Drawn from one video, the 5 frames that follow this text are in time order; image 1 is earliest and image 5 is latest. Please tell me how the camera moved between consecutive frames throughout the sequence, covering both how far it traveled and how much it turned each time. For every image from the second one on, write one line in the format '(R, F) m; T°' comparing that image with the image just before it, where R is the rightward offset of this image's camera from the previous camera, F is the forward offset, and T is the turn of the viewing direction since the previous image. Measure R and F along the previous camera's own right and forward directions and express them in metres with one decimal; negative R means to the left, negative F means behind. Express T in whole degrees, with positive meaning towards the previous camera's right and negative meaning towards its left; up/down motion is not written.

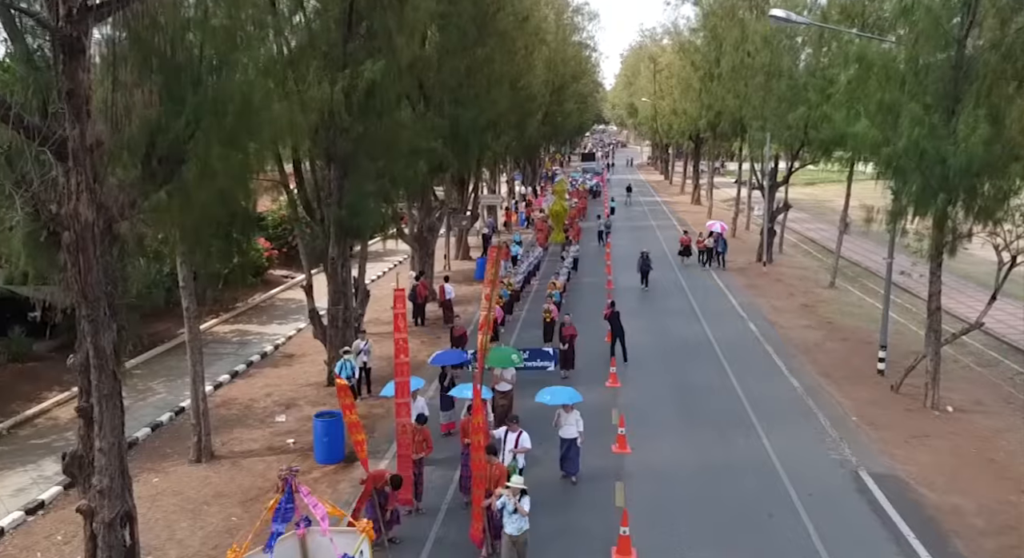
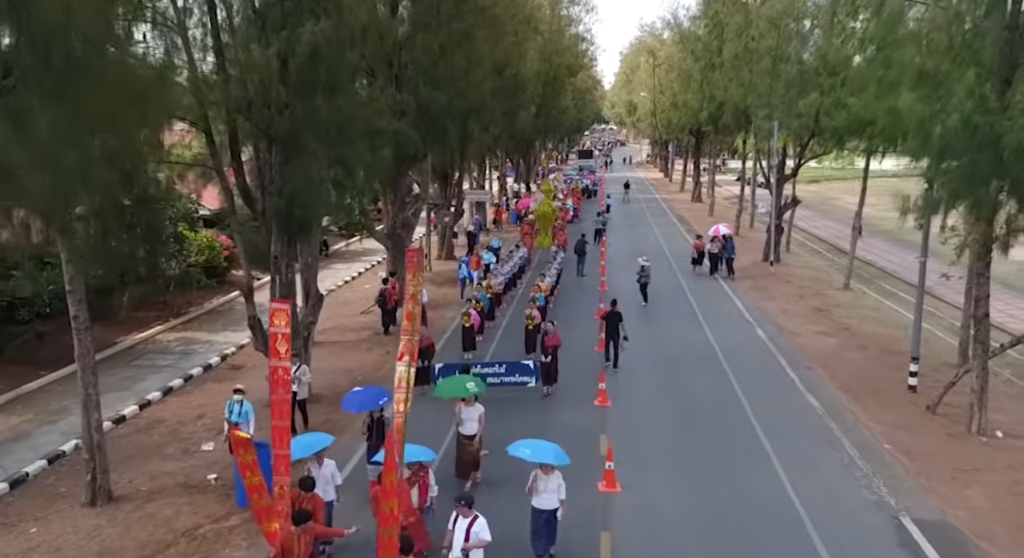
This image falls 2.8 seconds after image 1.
(+0.5, +2.4) m; 0°
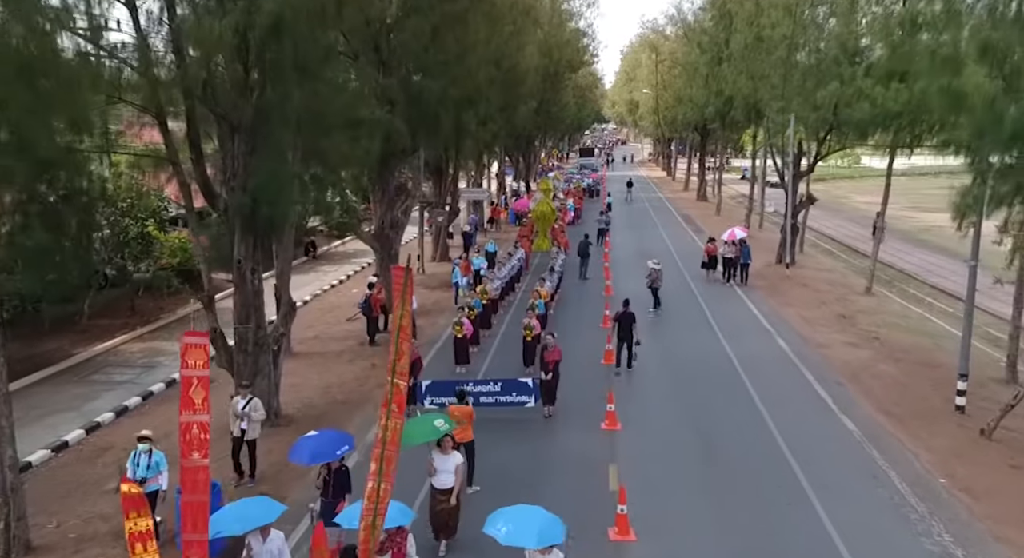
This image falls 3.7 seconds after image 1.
(+0.1, +1.8) m; 0°
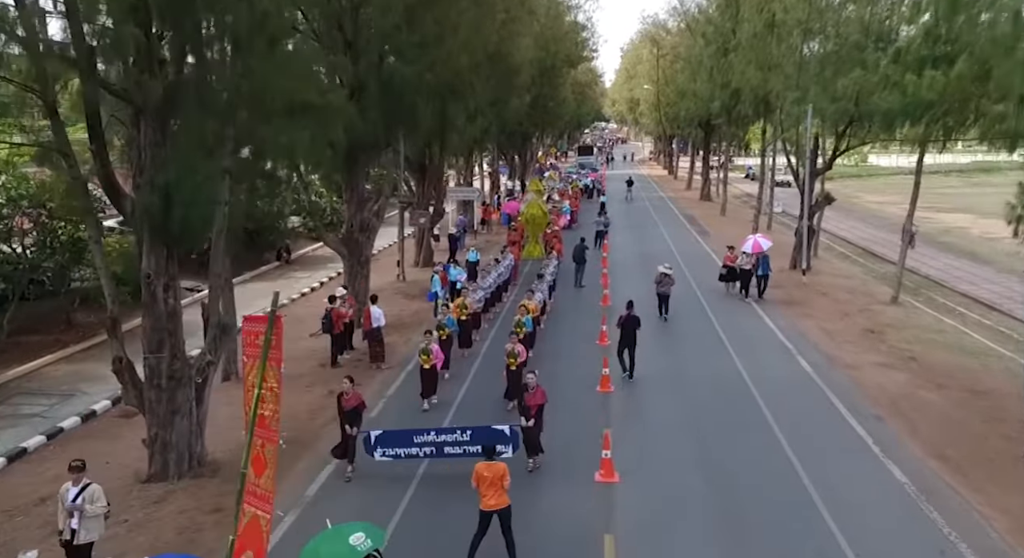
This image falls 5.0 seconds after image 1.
(+0.3, +2.4) m; 0°
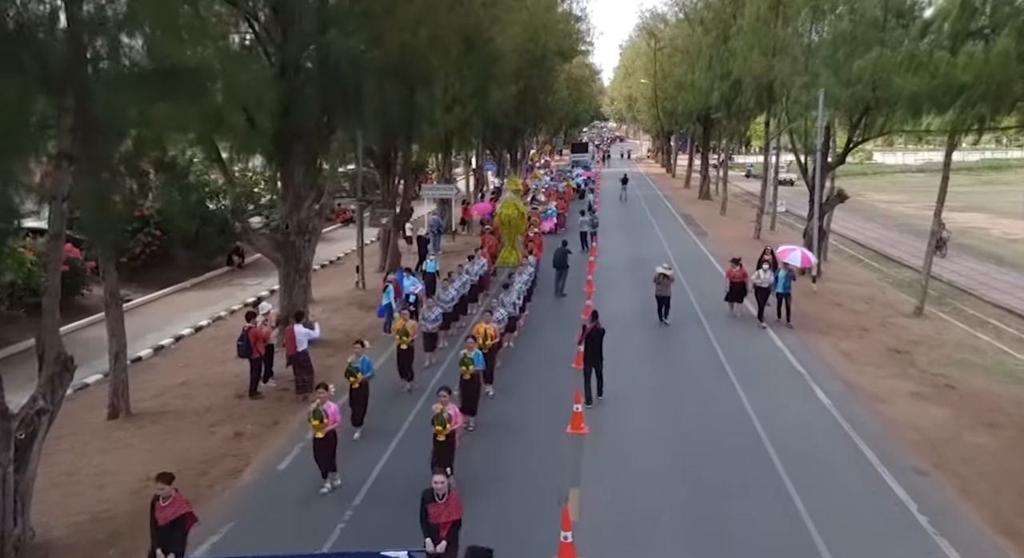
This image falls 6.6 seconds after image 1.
(+0.7, +2.8) m; 0°
